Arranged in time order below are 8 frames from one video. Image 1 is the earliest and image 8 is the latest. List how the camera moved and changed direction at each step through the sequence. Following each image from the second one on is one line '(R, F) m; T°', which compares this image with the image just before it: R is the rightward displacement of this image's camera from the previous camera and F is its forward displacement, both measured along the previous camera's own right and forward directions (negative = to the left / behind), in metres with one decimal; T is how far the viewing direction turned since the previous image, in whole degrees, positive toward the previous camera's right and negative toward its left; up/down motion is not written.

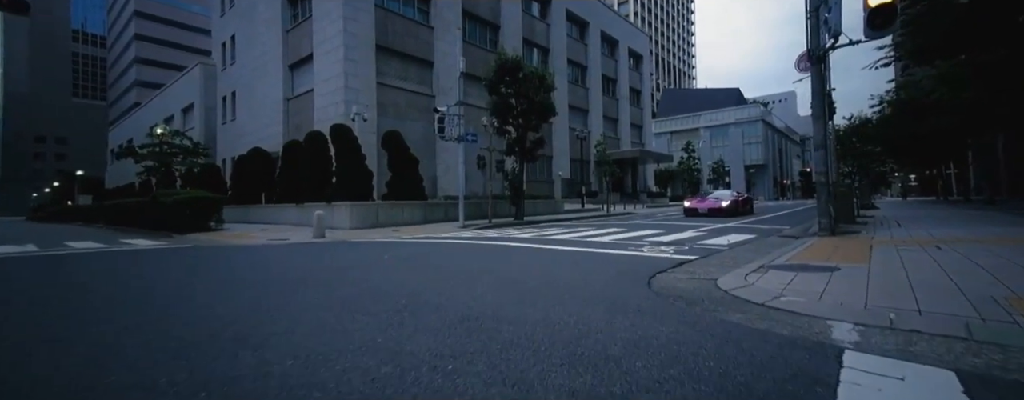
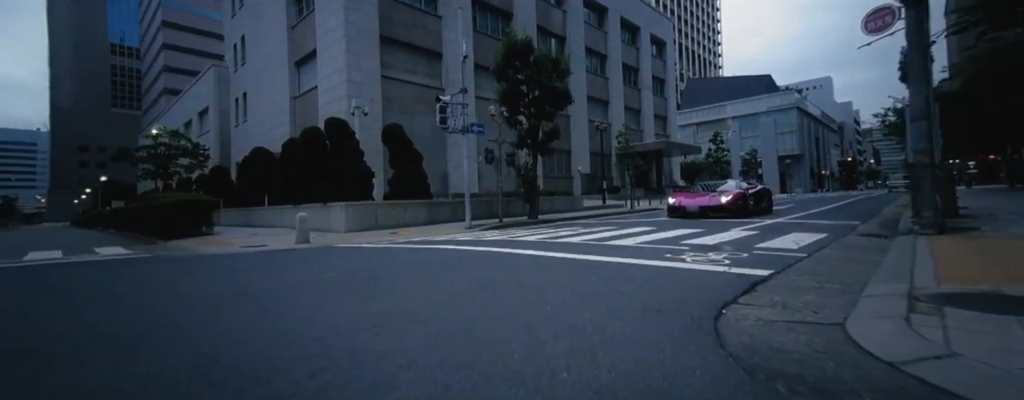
(+0.3, +1.9) m; -3°
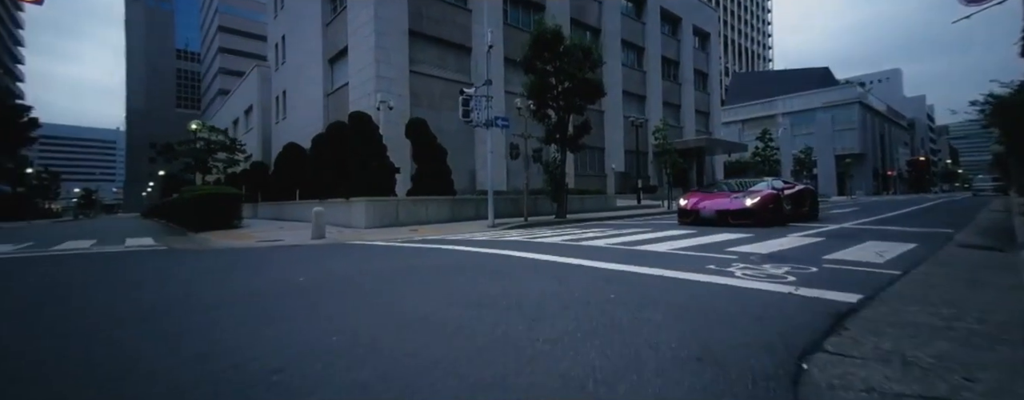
(+0.3, +1.0) m; -5°
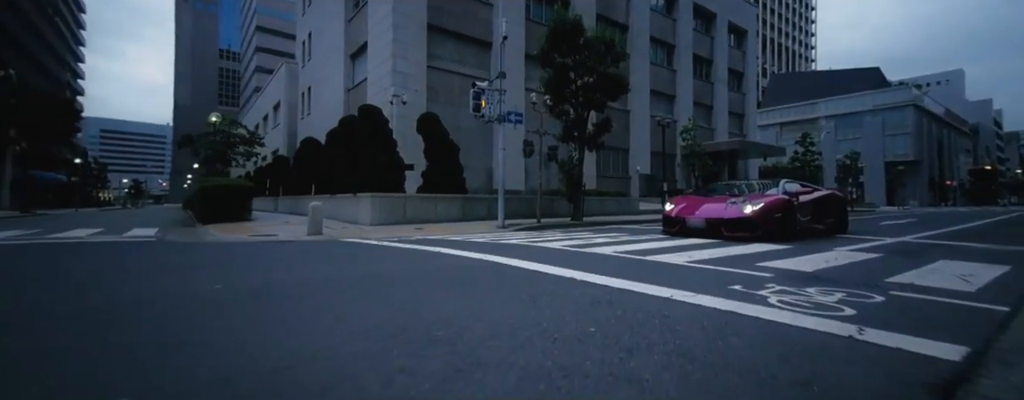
(+0.5, +1.0) m; -3°
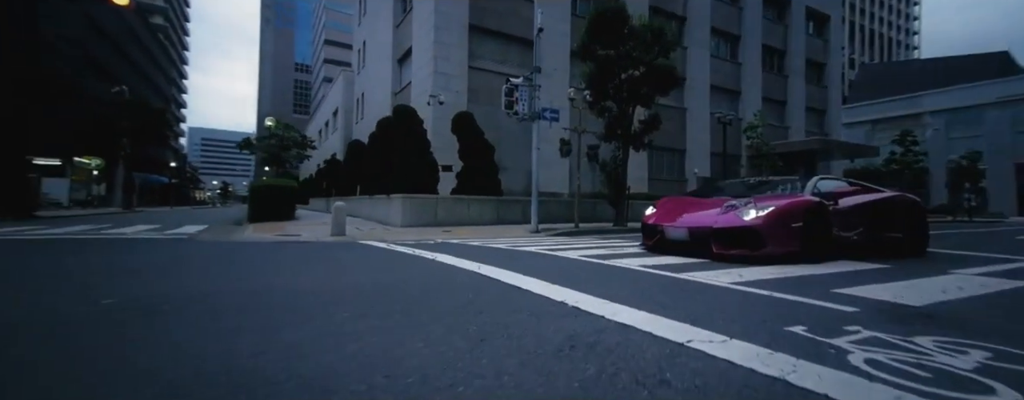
(+0.6, +1.1) m; -7°
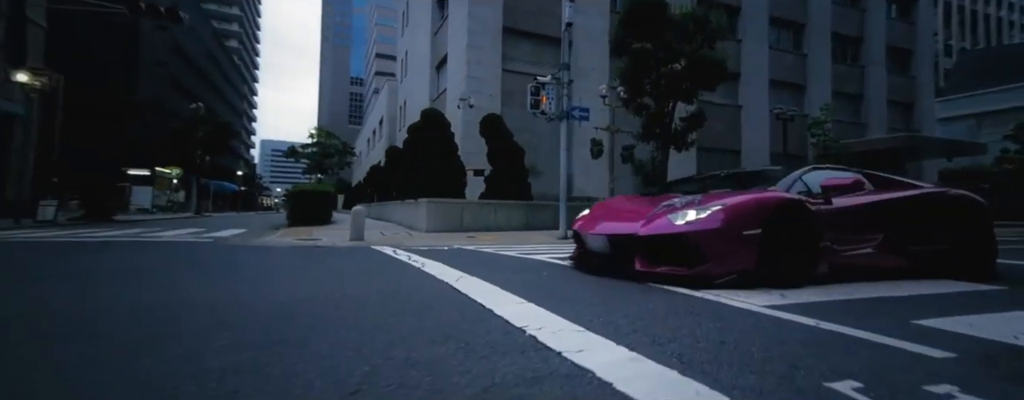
(+0.6, +0.8) m; -6°
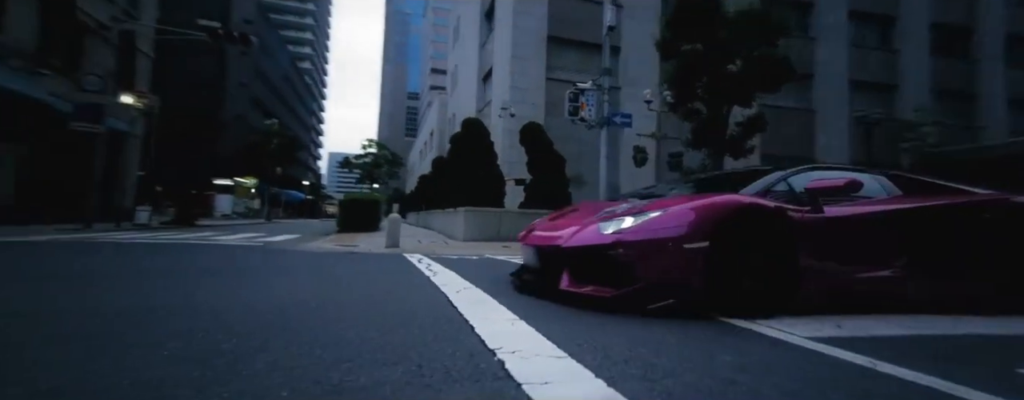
(+0.4, +0.3) m; -7°
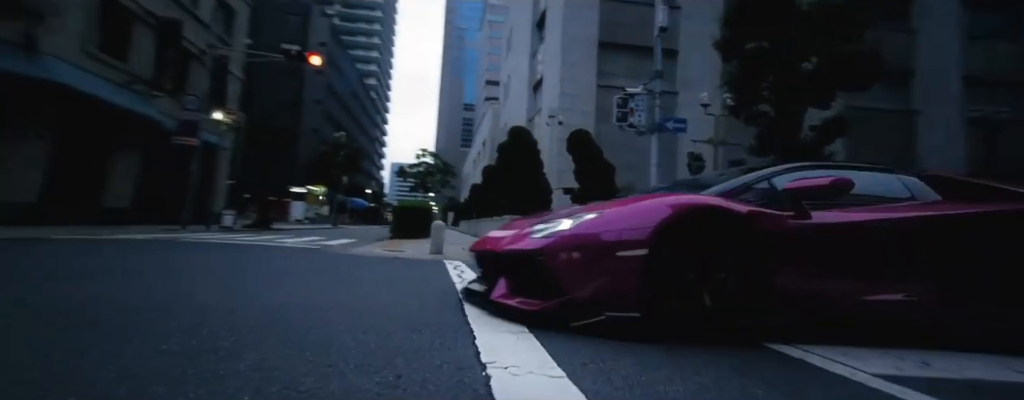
(+0.3, +0.2) m; -7°
